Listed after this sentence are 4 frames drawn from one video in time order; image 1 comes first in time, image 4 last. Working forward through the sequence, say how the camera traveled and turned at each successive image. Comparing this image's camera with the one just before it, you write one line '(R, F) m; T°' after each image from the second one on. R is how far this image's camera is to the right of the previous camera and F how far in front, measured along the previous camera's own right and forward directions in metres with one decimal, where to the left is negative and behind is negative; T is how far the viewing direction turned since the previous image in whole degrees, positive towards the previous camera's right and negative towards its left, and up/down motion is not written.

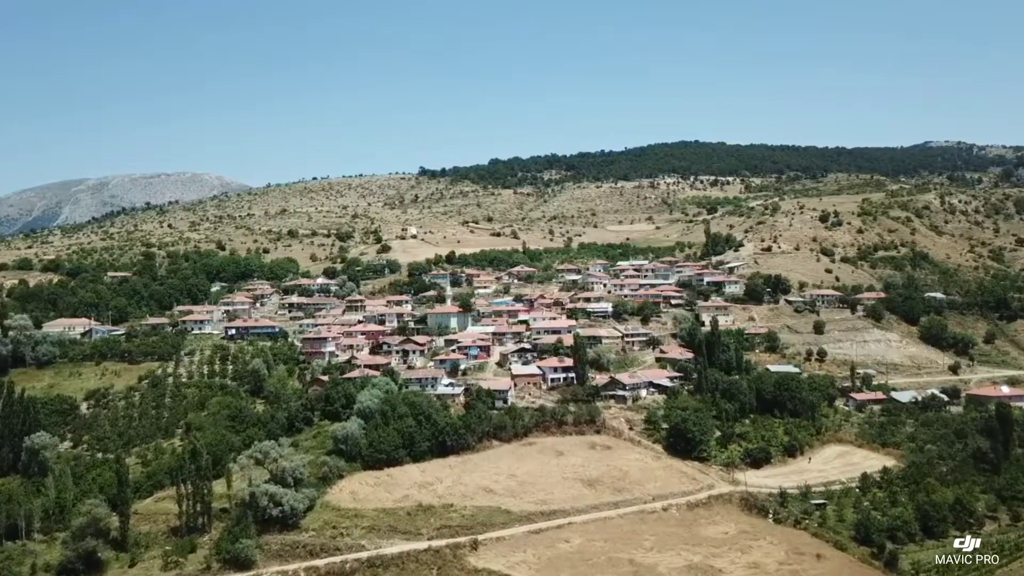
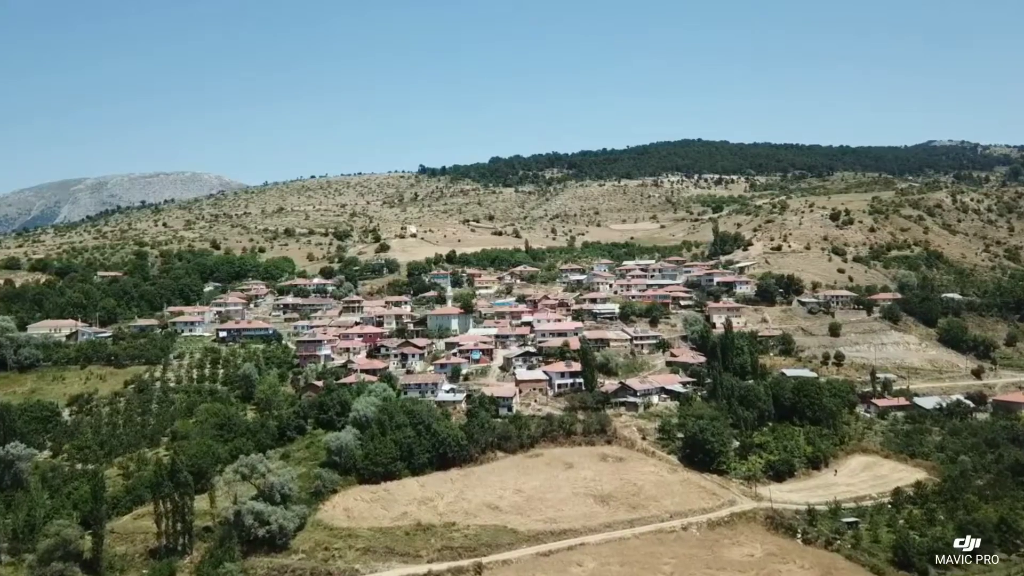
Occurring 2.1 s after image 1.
(-0.3, +2.9) m; 0°
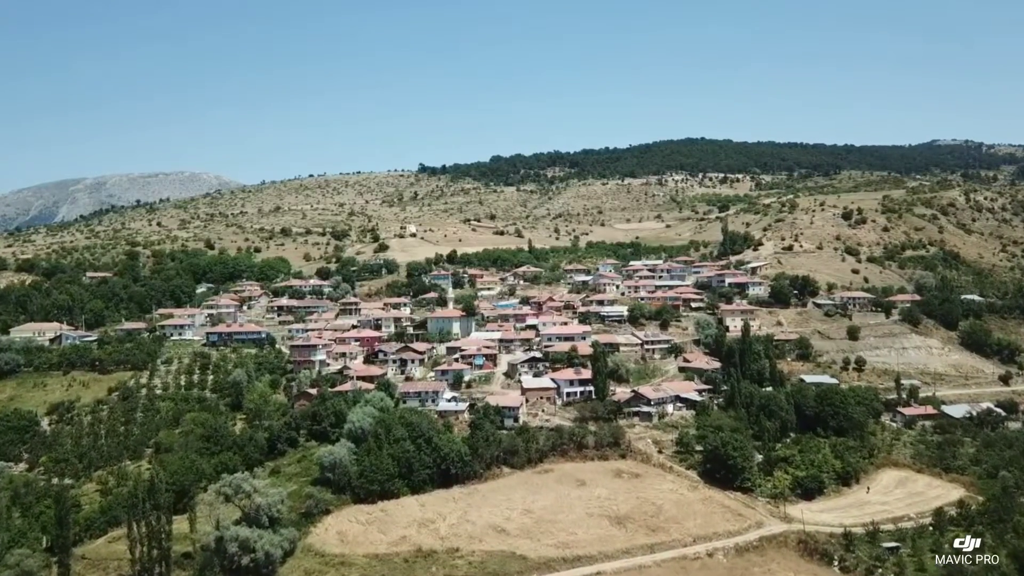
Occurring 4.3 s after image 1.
(-0.4, +3.1) m; 0°
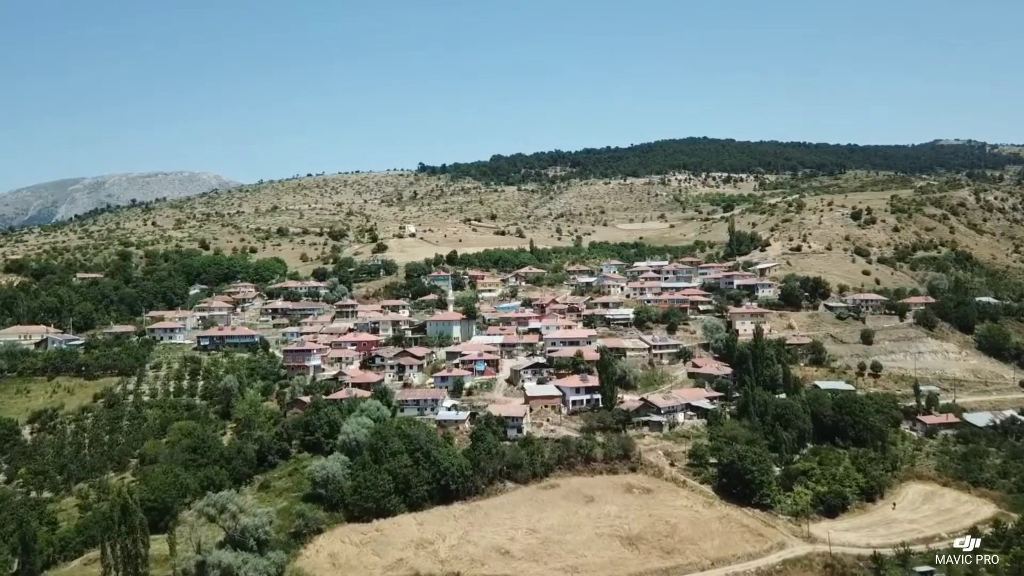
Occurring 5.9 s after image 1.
(-0.2, +2.3) m; 0°
